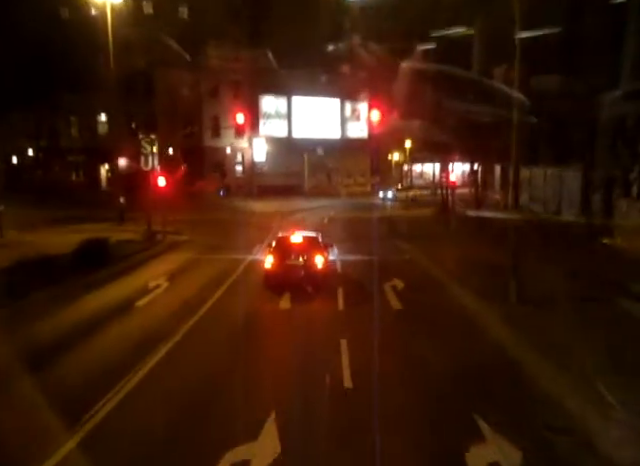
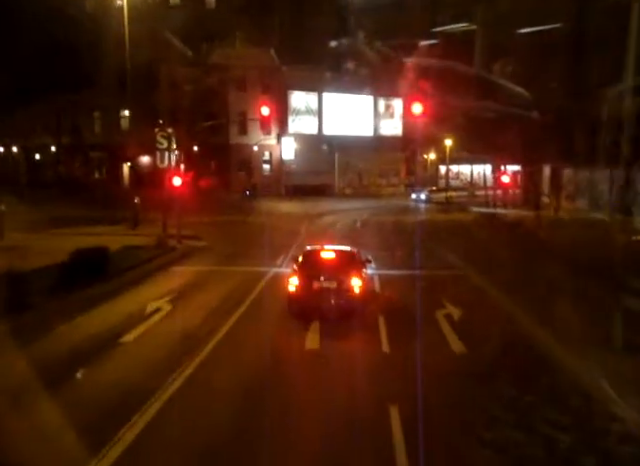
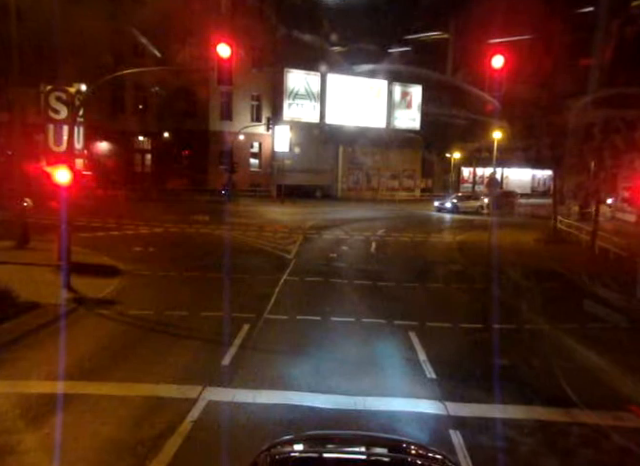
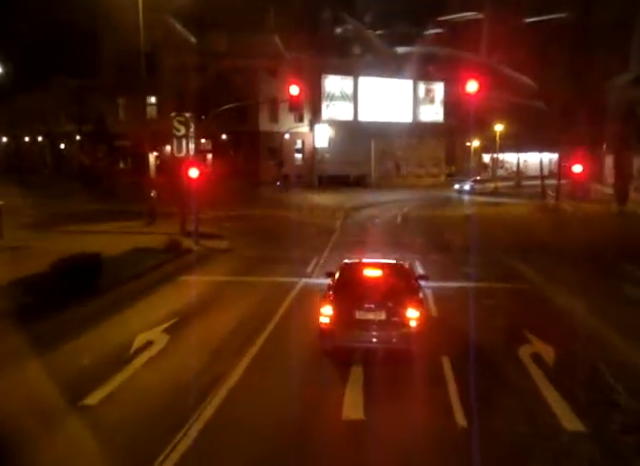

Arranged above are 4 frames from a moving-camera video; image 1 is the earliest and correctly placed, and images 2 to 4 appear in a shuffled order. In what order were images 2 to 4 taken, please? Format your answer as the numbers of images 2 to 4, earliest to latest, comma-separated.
2, 4, 3
